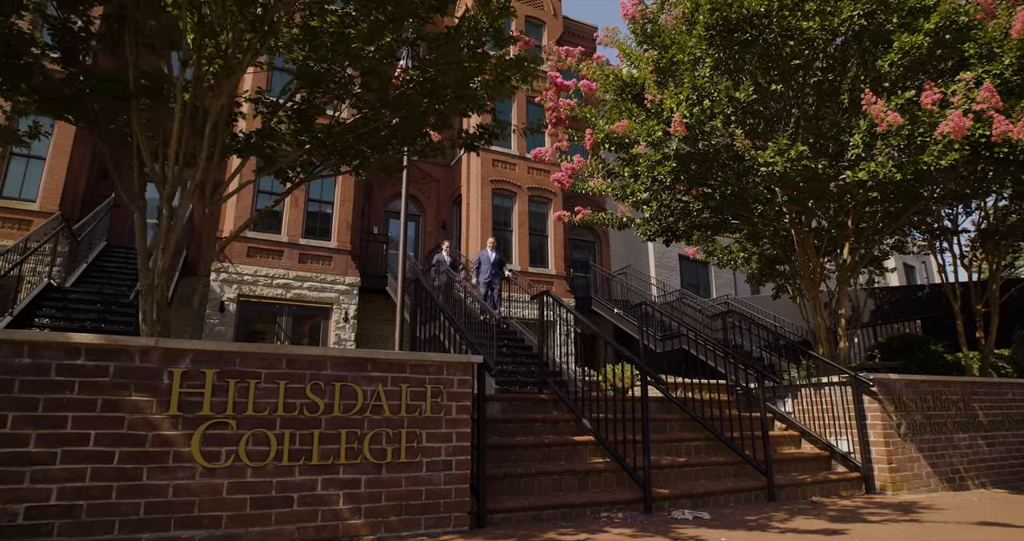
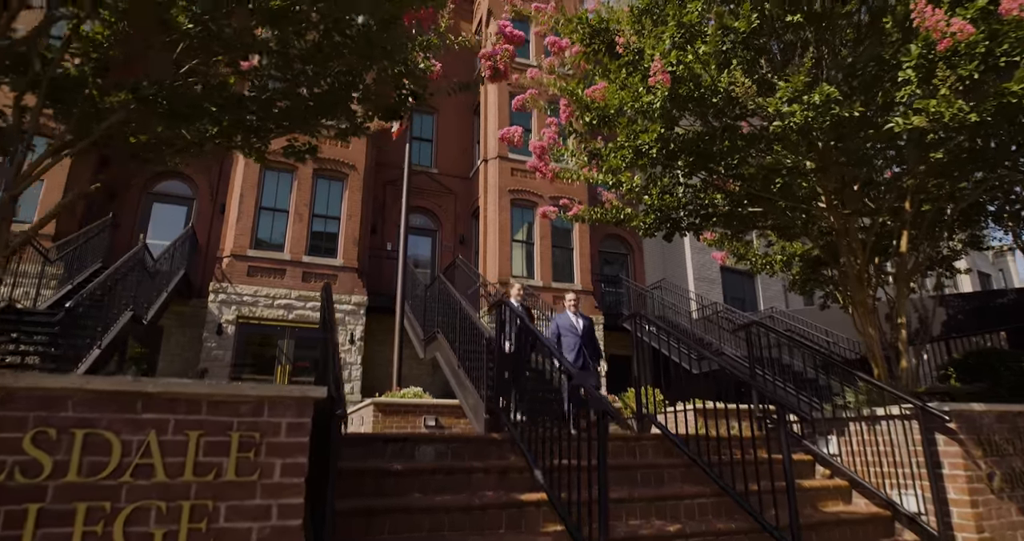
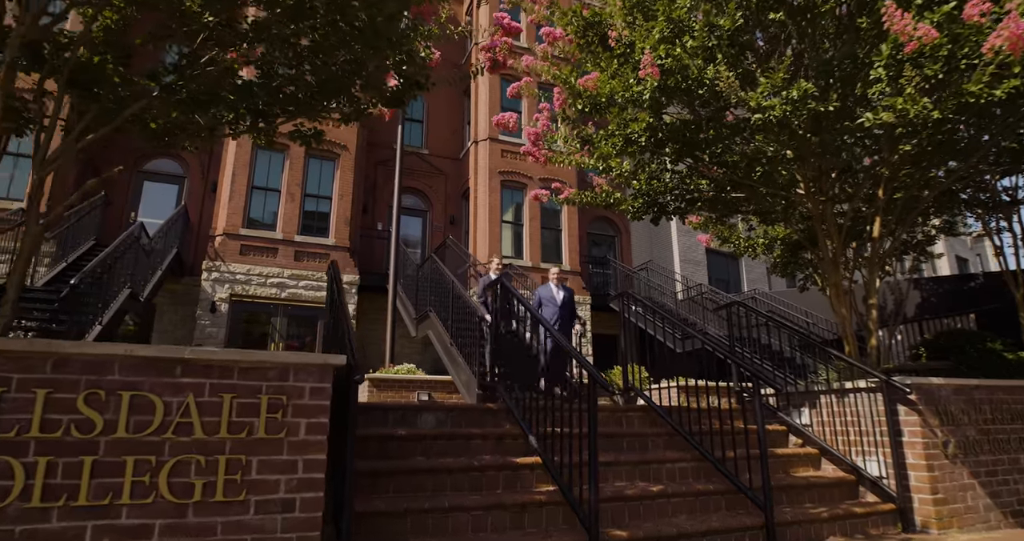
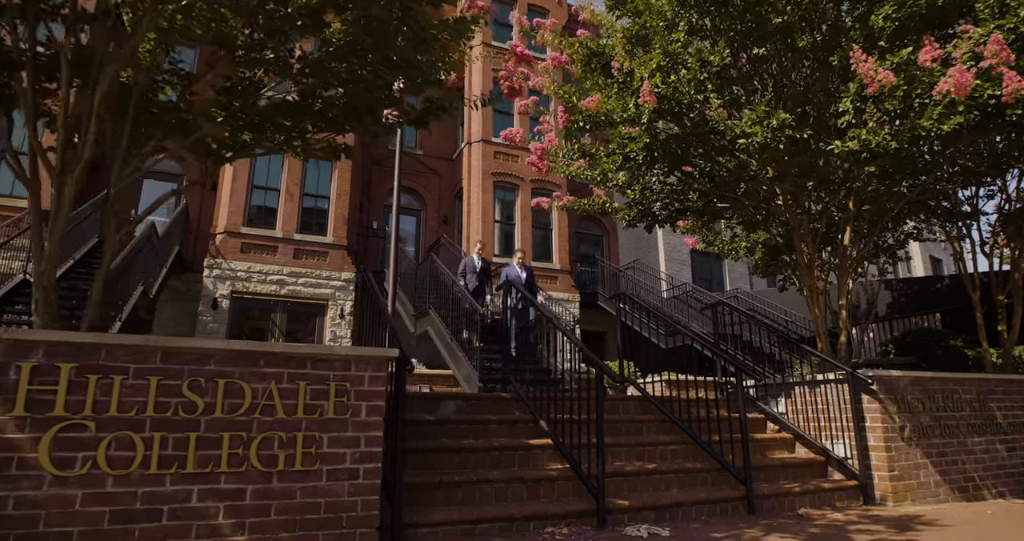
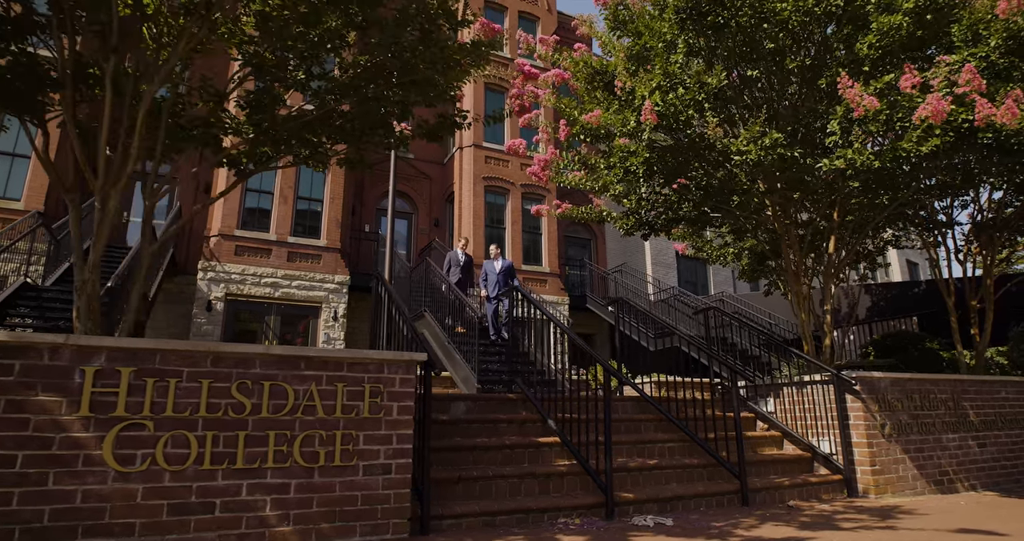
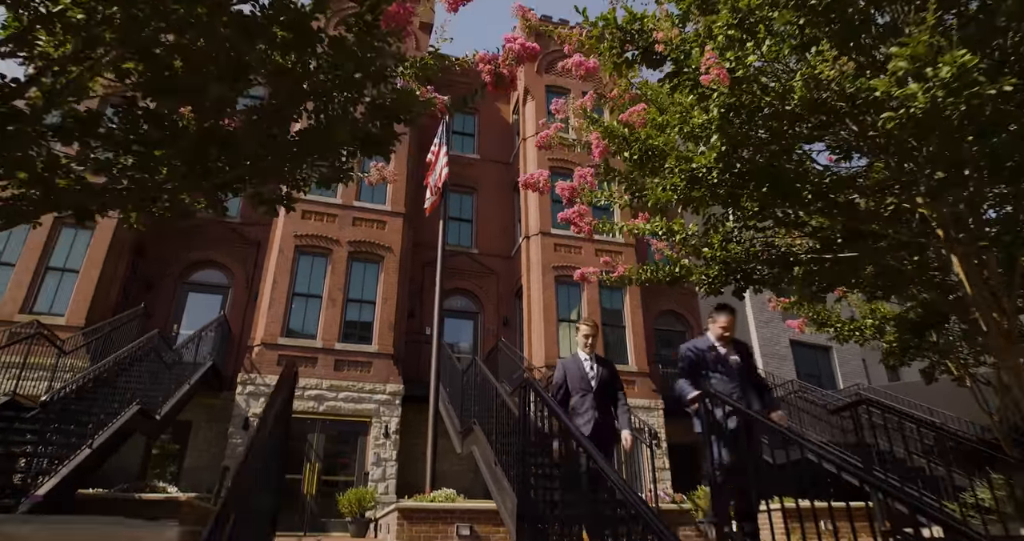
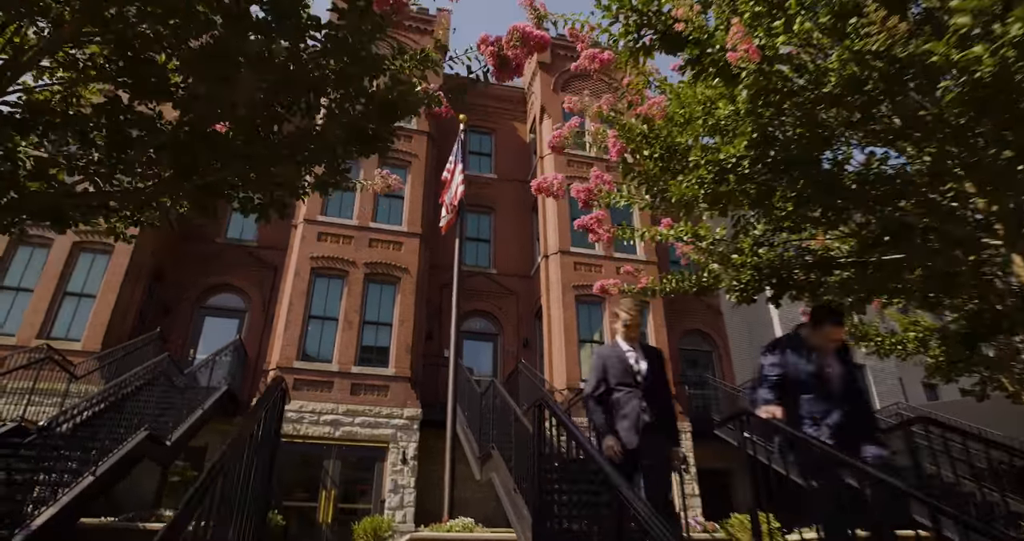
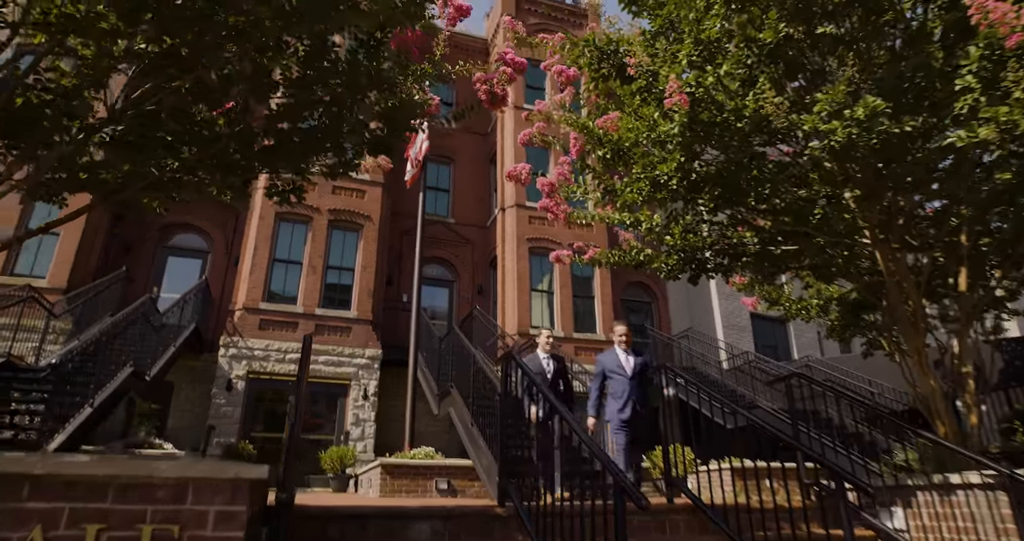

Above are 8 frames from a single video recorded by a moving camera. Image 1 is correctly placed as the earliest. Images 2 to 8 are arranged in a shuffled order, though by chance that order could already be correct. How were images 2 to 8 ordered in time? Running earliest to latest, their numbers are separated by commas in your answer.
5, 4, 3, 2, 8, 6, 7
